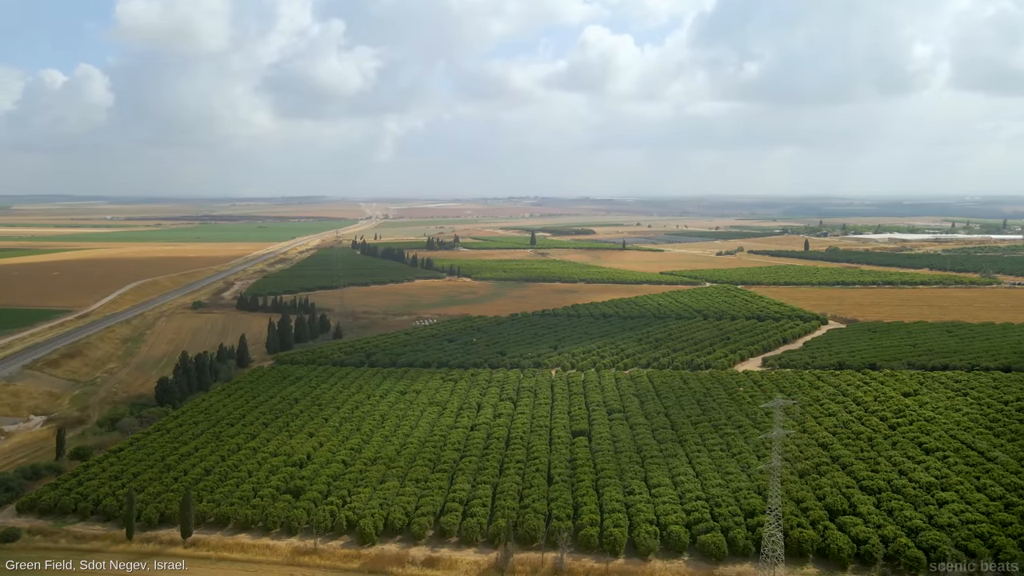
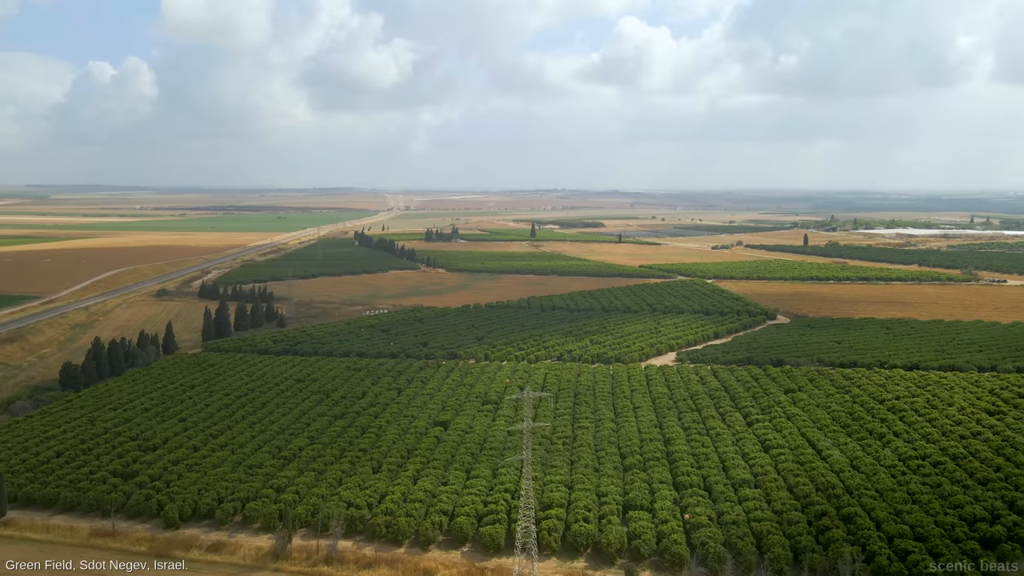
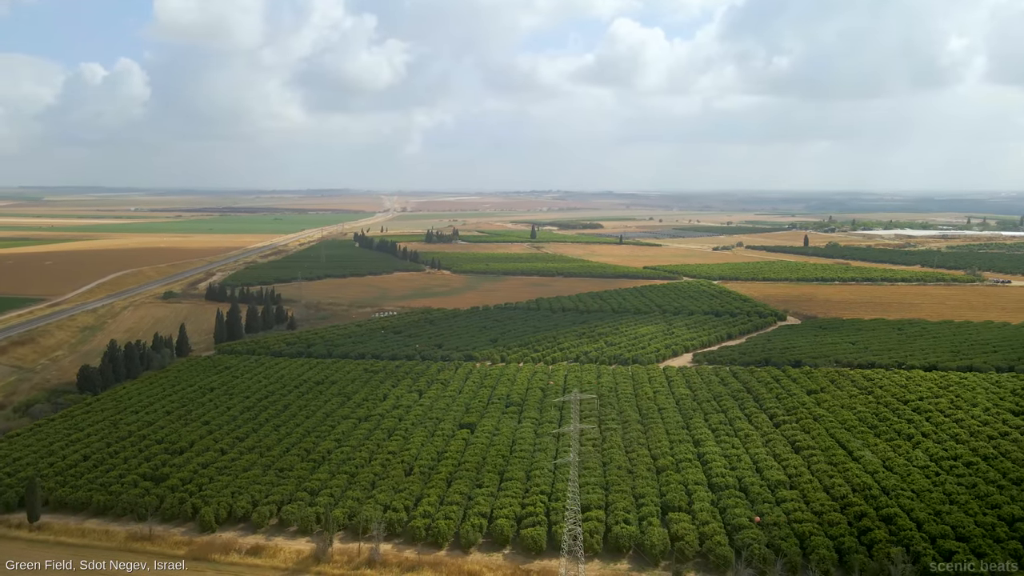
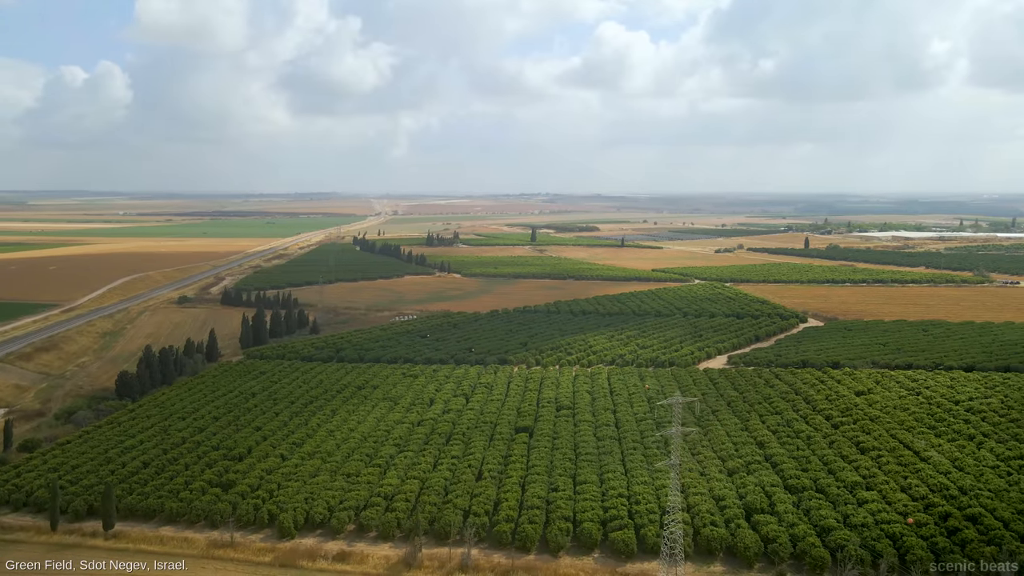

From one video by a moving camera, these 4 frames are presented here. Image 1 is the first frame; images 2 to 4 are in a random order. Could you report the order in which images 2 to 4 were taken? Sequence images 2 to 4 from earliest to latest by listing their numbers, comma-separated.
4, 3, 2
